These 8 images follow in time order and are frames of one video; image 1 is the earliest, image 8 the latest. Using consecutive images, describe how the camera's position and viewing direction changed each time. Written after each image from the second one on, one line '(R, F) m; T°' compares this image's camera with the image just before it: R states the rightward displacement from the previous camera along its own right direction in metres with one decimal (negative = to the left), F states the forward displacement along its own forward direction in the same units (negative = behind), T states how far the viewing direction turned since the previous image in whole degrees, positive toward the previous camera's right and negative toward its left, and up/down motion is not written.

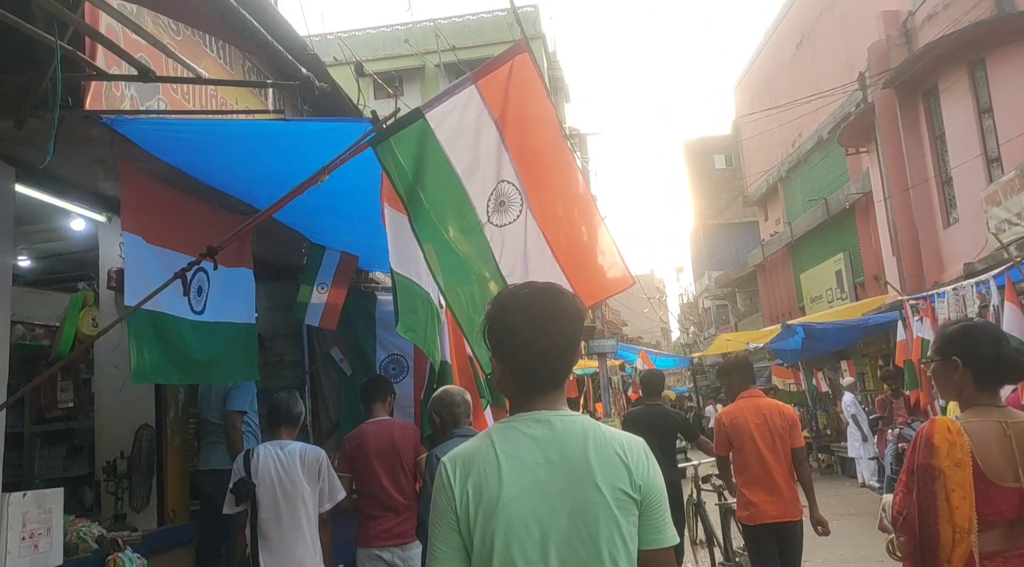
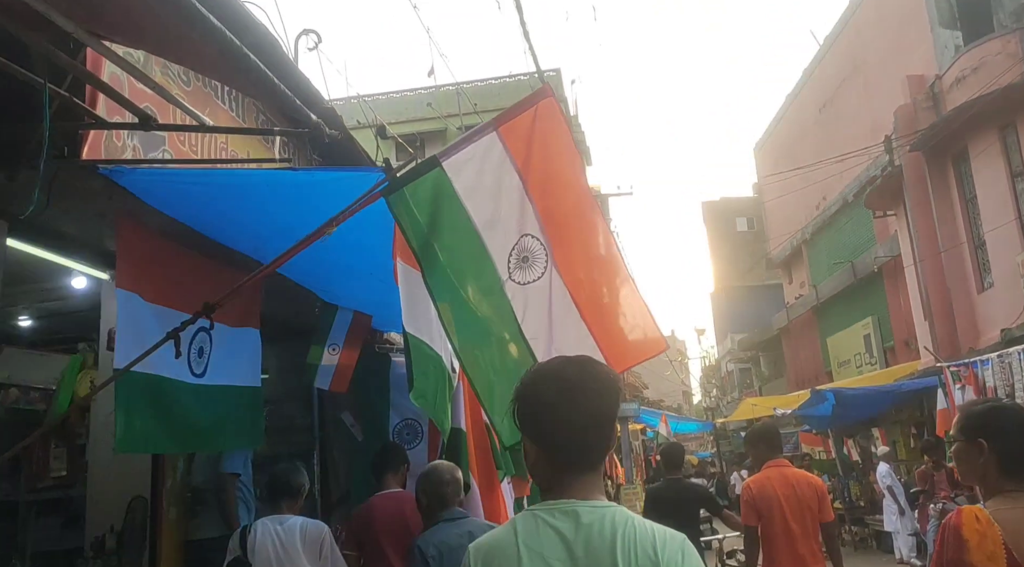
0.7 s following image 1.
(0.0, +0.3) m; -1°
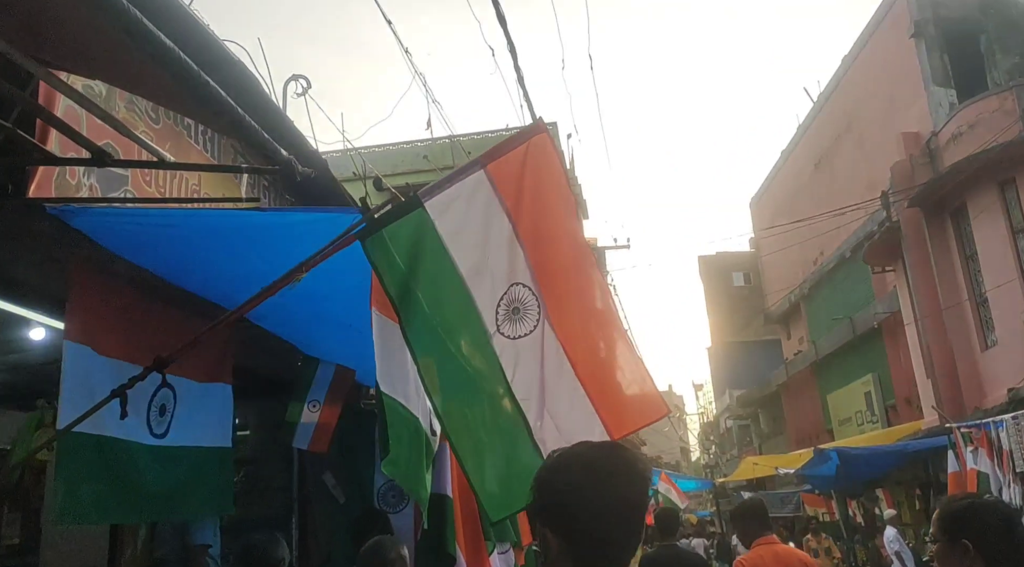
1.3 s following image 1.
(0.0, +0.3) m; 0°
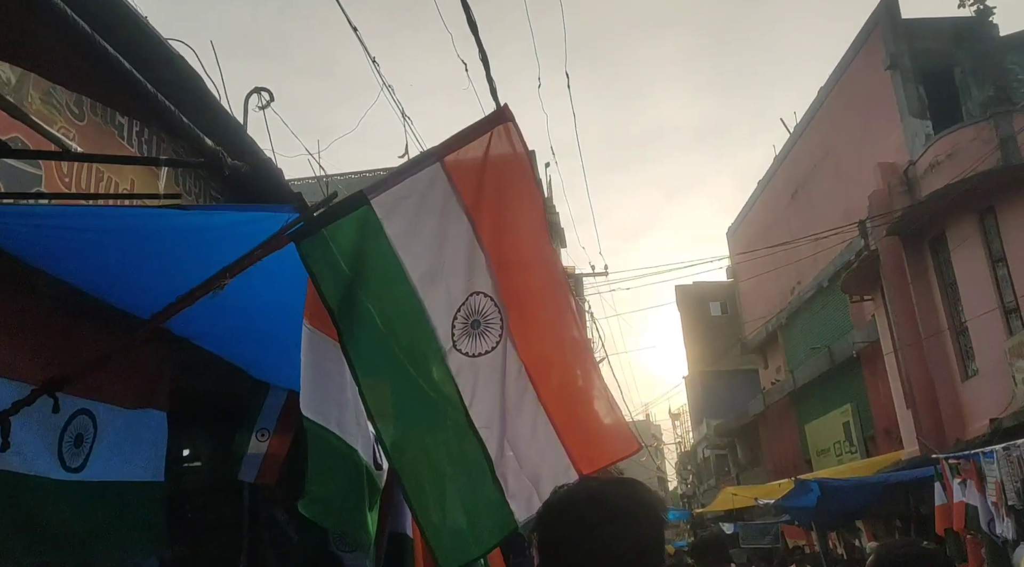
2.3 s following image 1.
(+0.1, +0.4) m; +1°
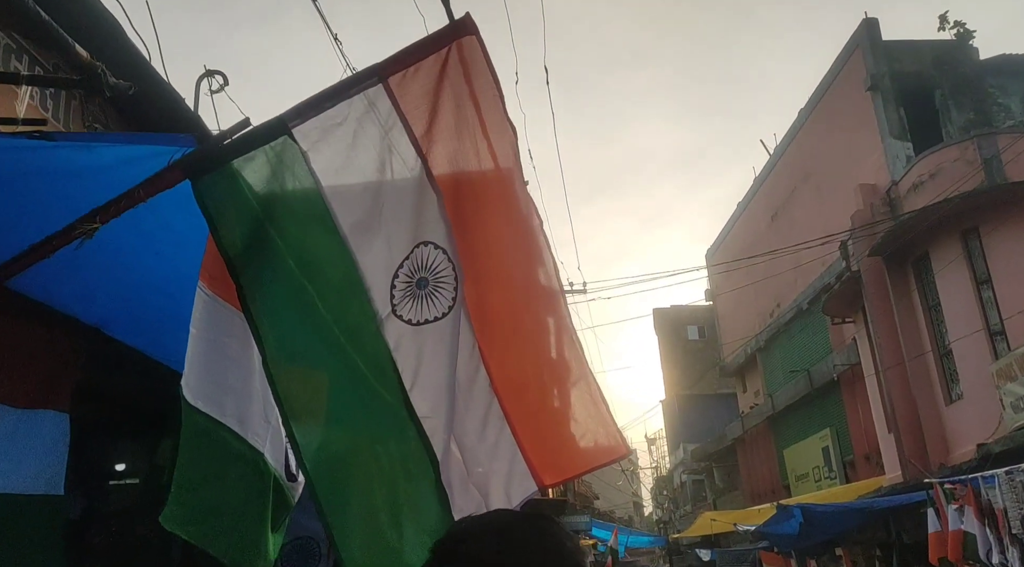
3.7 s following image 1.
(0.0, +0.6) m; +2°
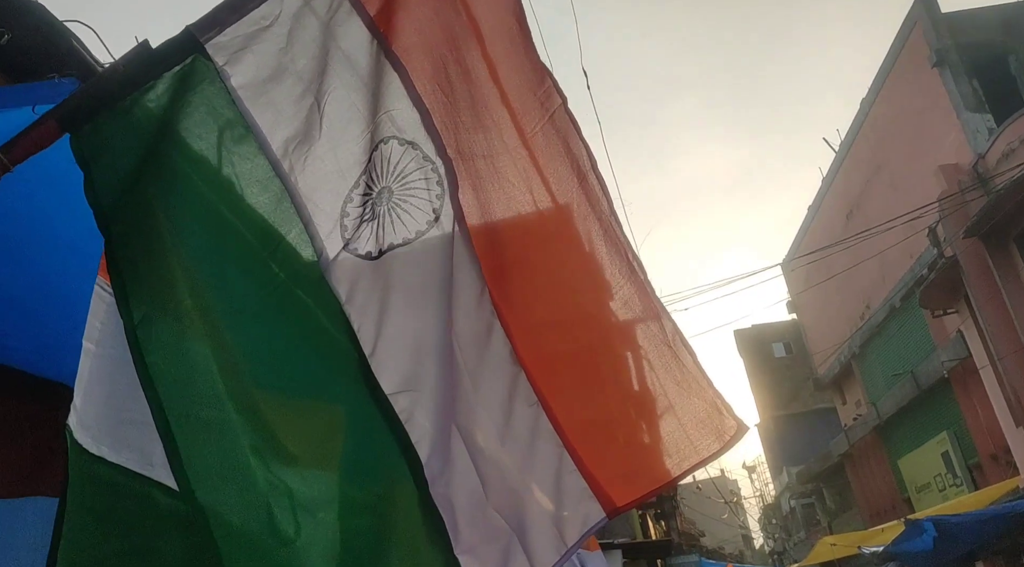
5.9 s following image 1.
(0.0, +0.8) m; -5°
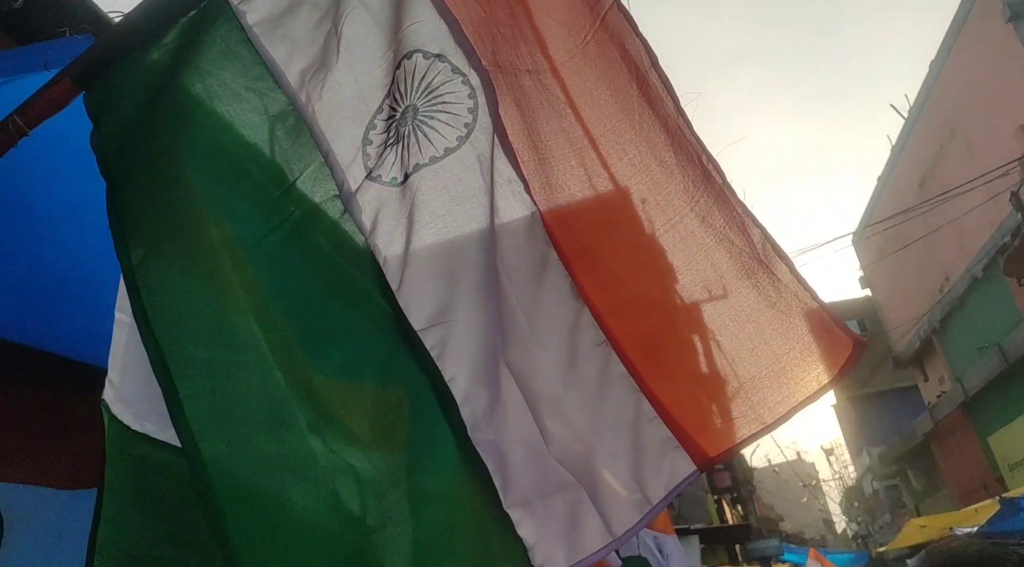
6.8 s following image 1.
(0.0, +0.2) m; -4°
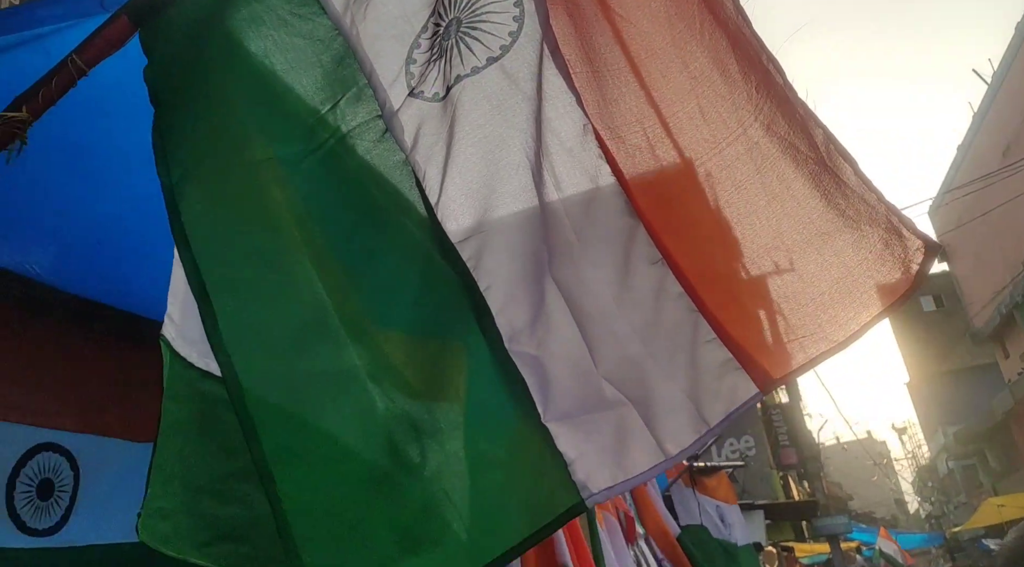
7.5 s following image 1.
(0.0, +0.1) m; -4°
